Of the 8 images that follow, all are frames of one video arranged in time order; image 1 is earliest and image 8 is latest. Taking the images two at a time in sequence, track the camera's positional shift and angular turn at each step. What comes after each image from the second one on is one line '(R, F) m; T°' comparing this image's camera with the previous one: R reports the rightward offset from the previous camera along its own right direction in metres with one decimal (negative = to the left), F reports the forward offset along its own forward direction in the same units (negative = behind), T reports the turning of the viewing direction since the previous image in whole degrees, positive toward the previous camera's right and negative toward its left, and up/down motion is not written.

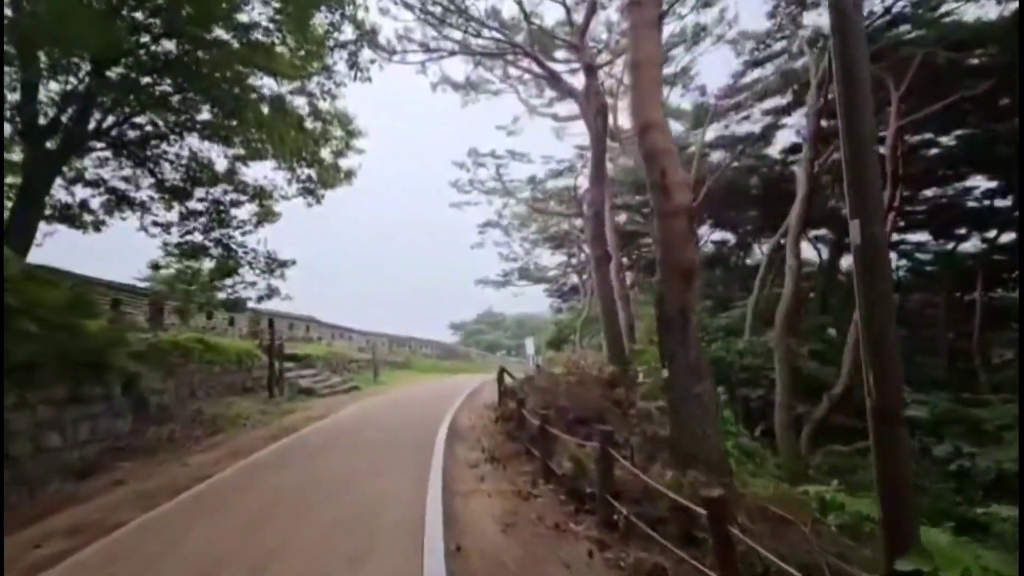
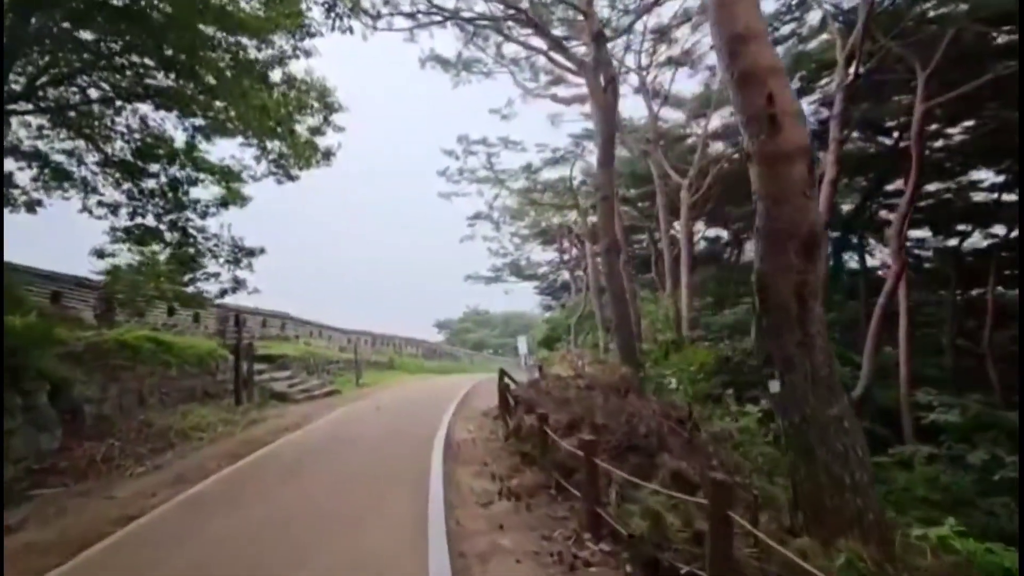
(-0.4, +1.5) m; +2°
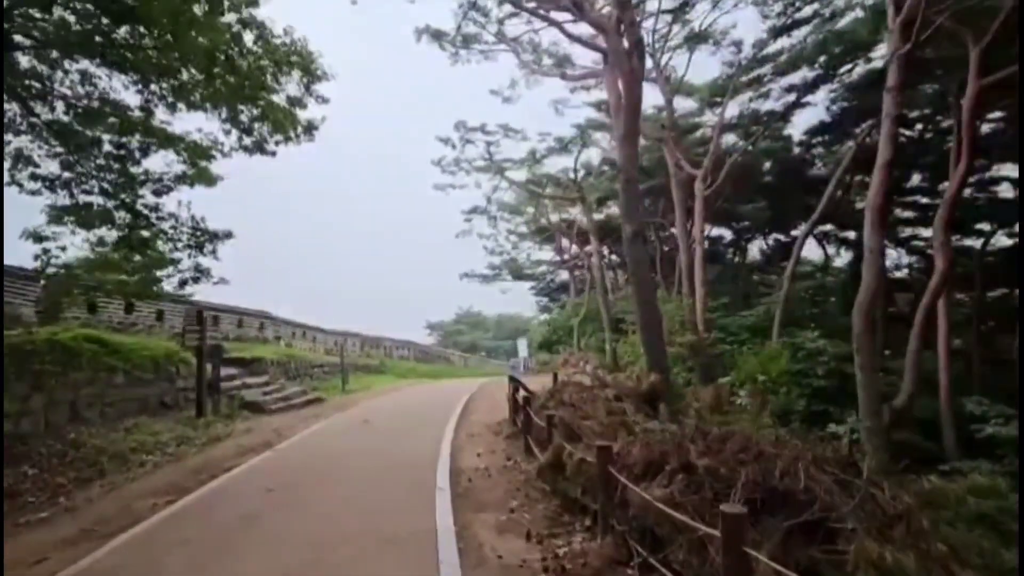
(-0.4, +1.7) m; +1°
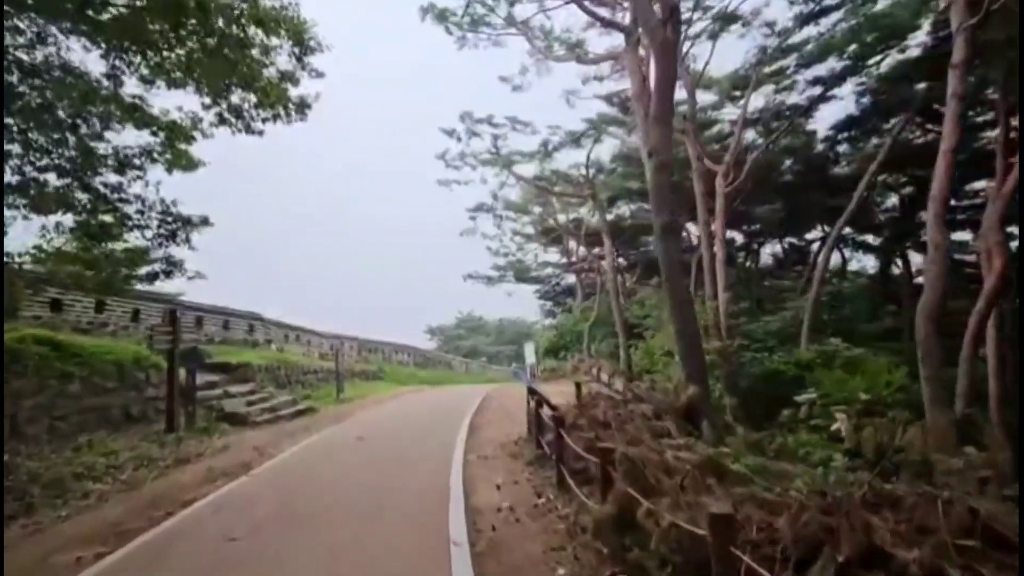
(-0.3, +1.3) m; 0°
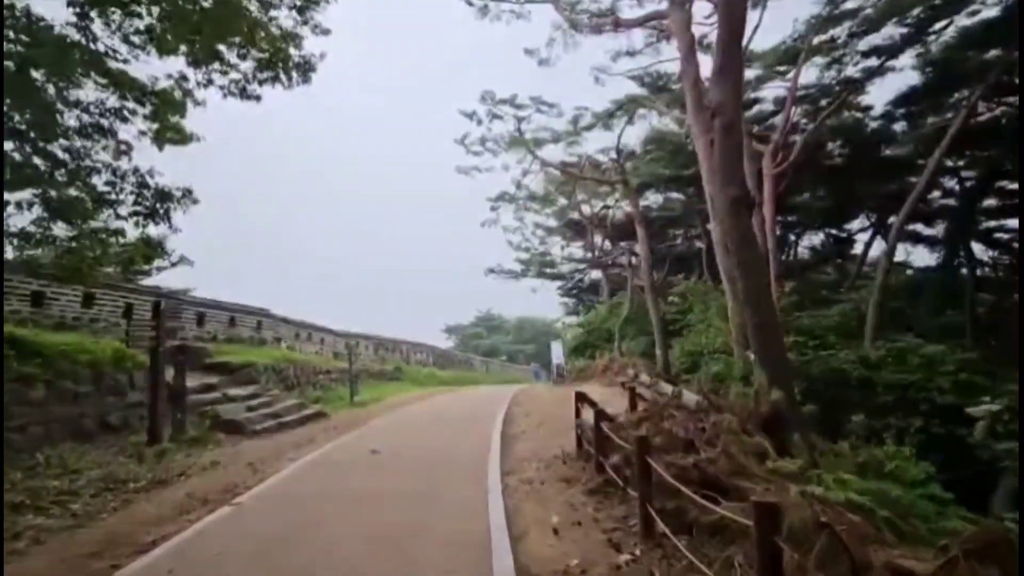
(-0.4, +1.5) m; -2°
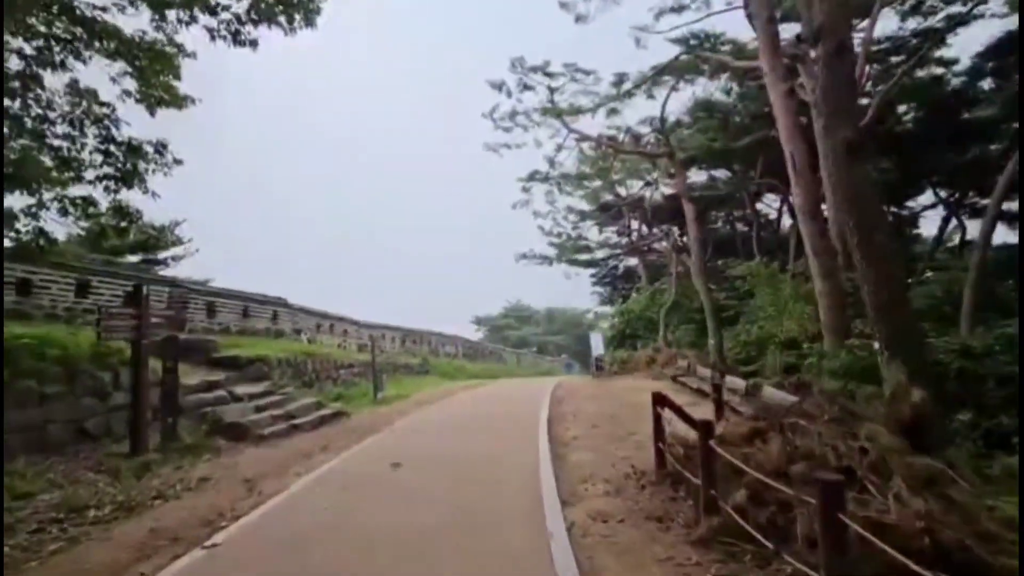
(-0.3, +1.6) m; -3°
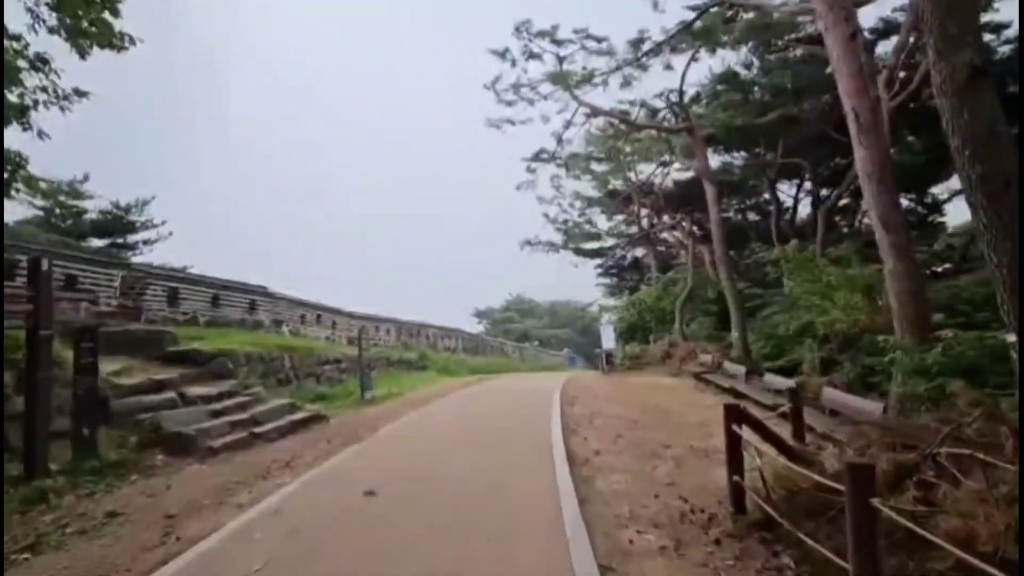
(-0.1, +1.6) m; 0°
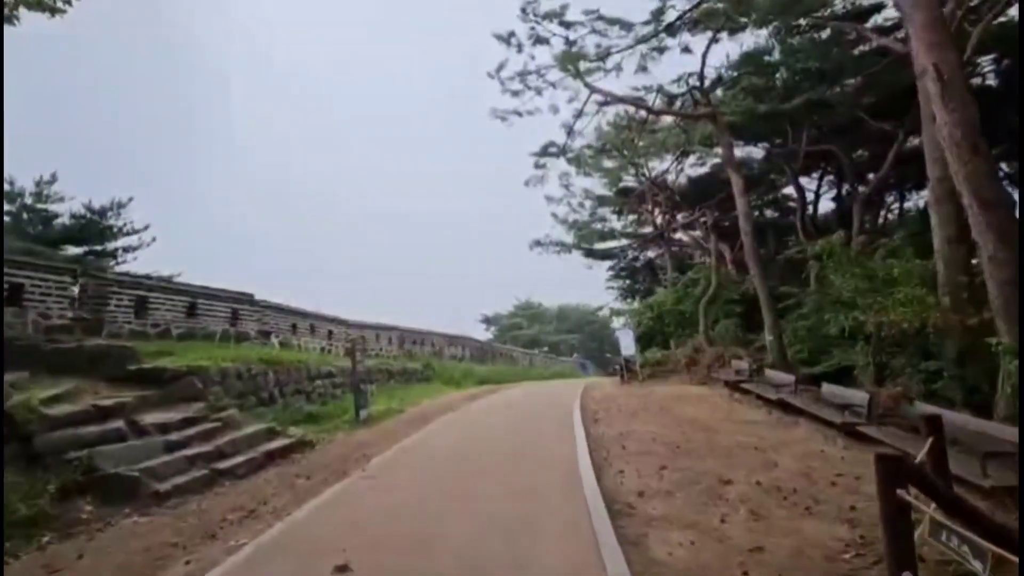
(-0.1, +1.3) m; -1°
